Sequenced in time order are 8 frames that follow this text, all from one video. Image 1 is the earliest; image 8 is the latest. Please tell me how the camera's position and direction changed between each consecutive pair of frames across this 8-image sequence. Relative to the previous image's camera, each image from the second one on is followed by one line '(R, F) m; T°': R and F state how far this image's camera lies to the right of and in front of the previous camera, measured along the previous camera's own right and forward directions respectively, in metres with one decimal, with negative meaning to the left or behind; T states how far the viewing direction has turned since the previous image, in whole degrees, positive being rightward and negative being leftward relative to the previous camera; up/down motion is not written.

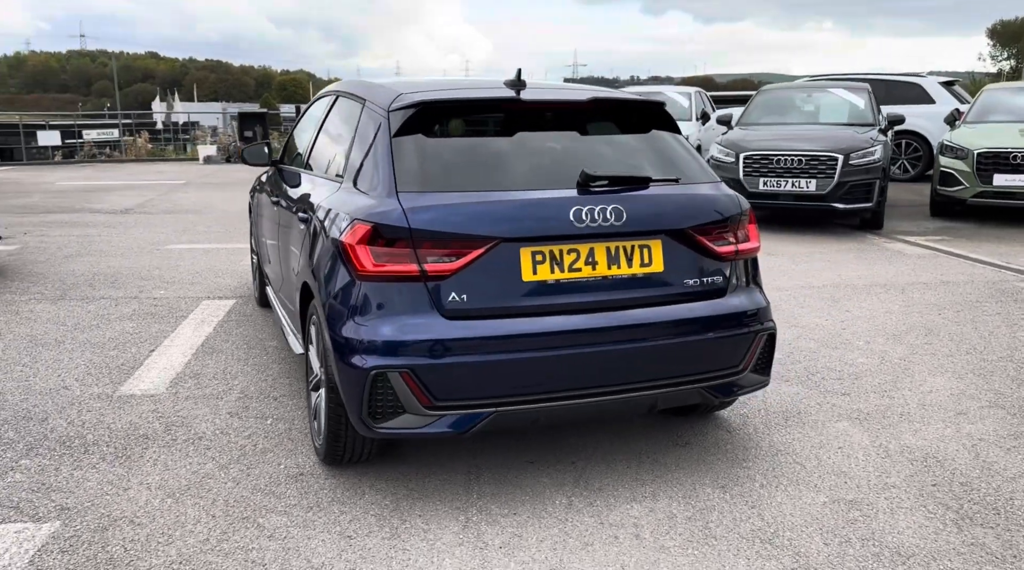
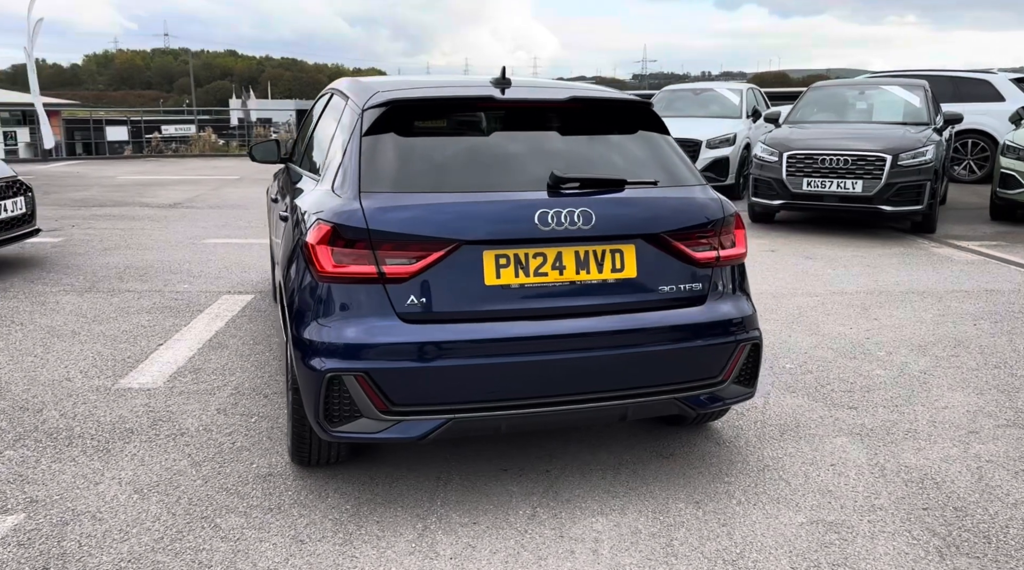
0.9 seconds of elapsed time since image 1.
(+0.3, +0.1) m; -4°
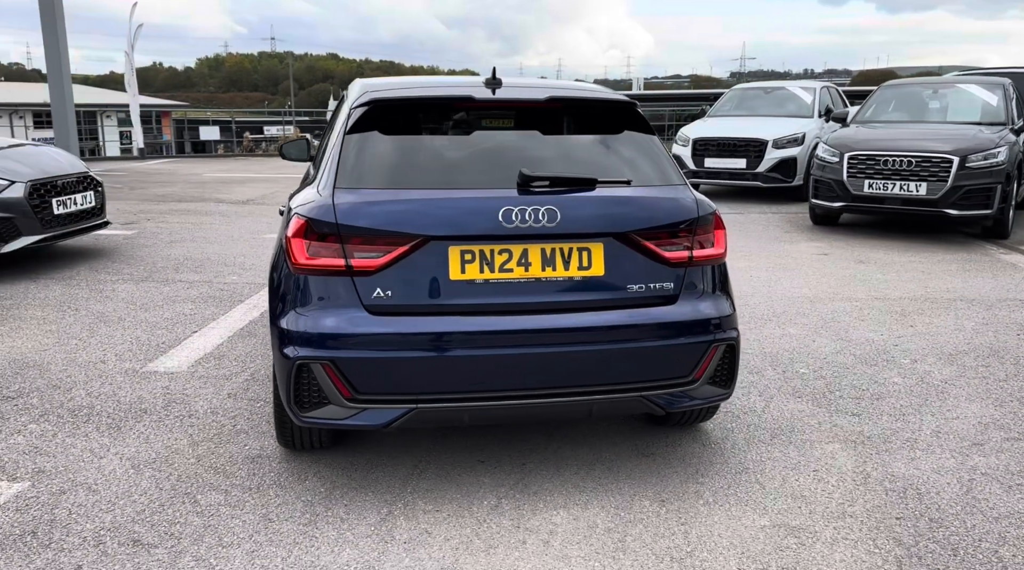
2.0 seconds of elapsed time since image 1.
(+0.4, 0.0) m; -6°
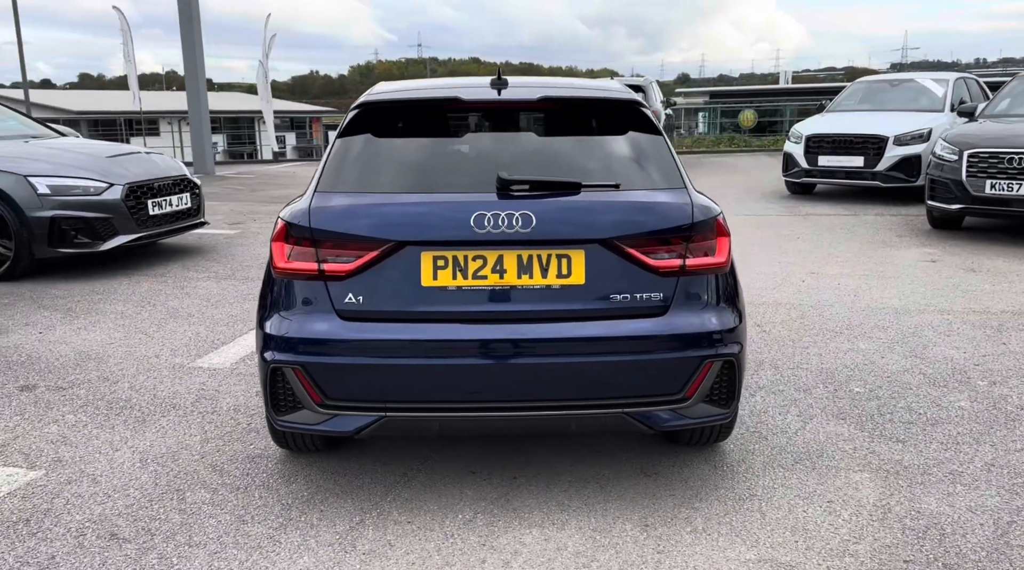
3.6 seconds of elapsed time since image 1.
(+0.4, +0.1) m; -9°
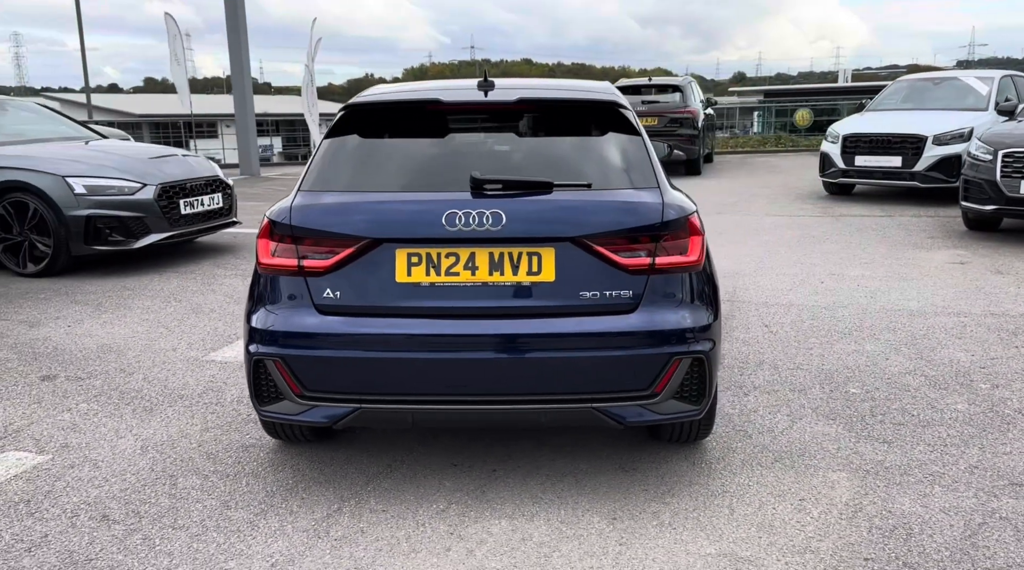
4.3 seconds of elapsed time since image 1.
(+0.2, -0.1) m; -3°
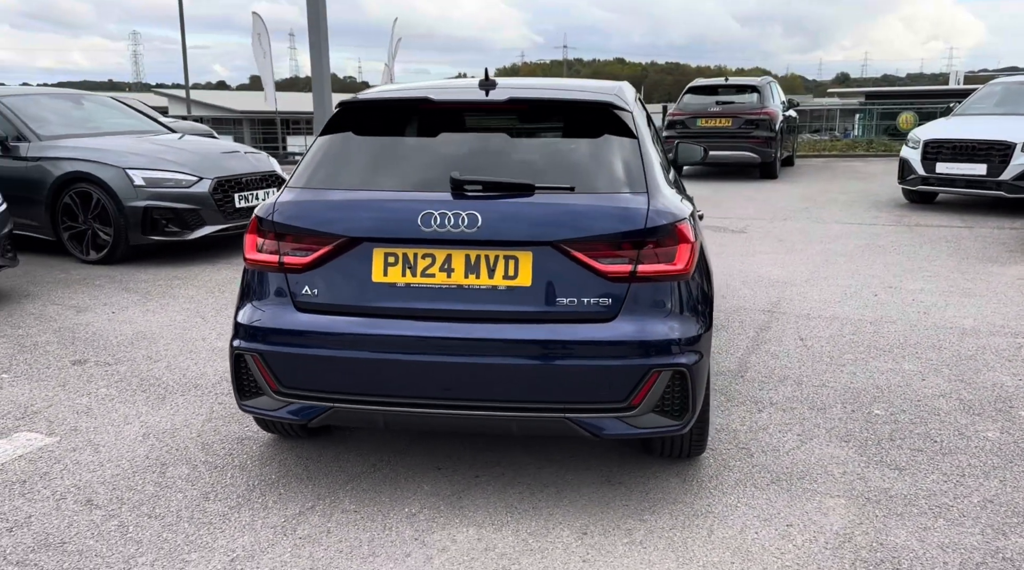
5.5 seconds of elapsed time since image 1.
(+0.3, +0.1) m; -5°
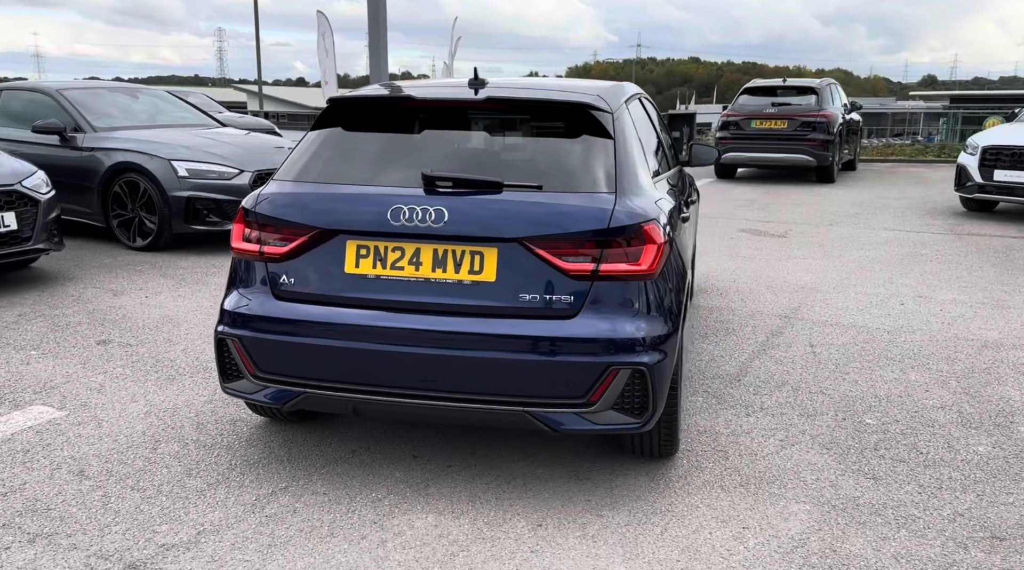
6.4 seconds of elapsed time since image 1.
(+0.3, -0.1) m; -4°
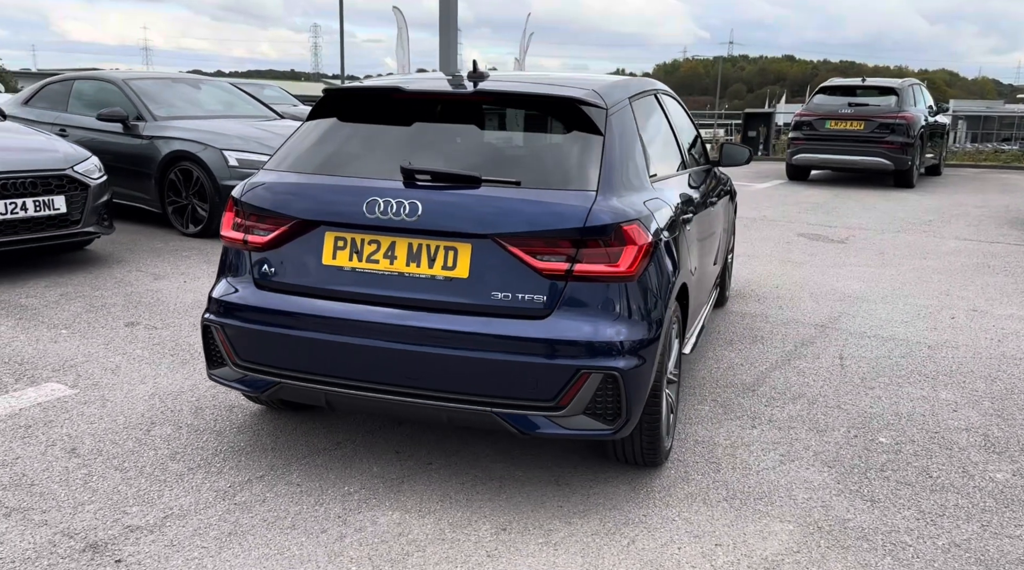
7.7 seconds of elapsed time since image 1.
(+0.3, +0.1) m; -5°
